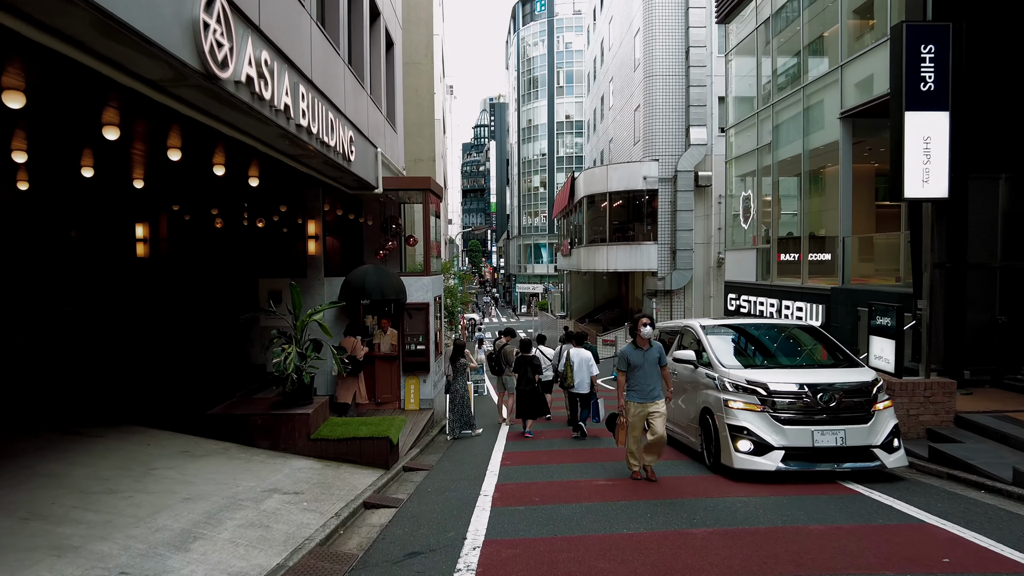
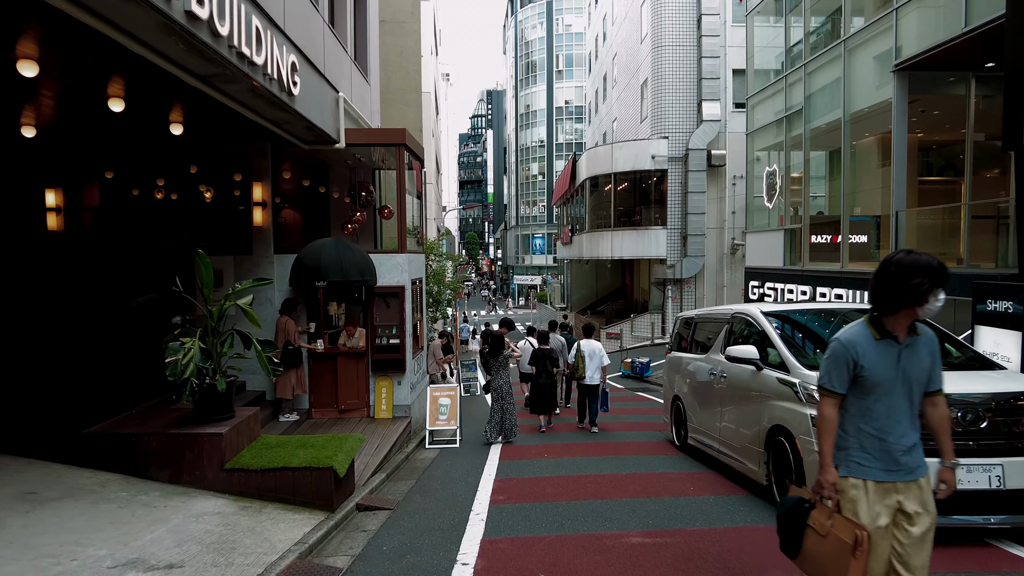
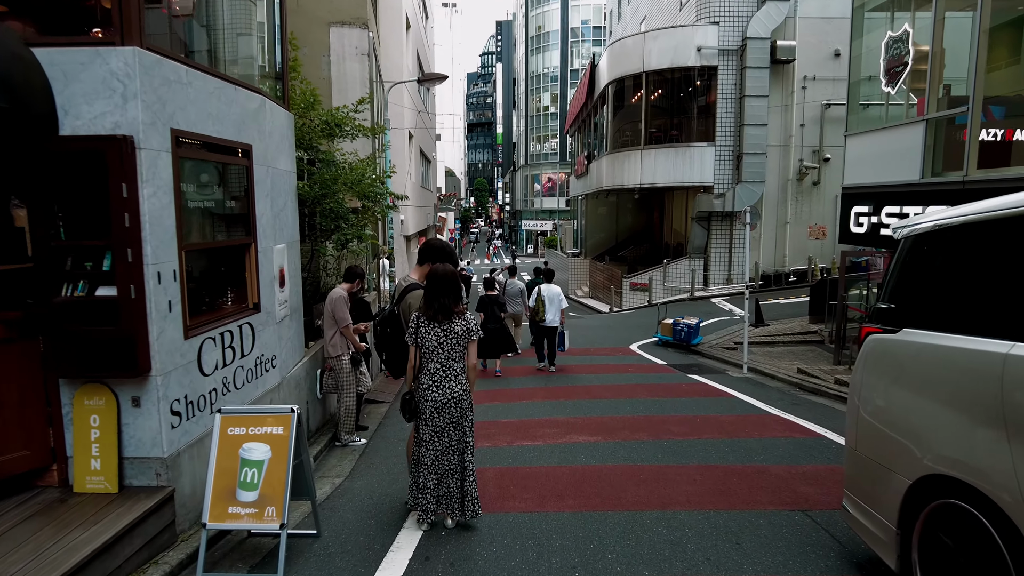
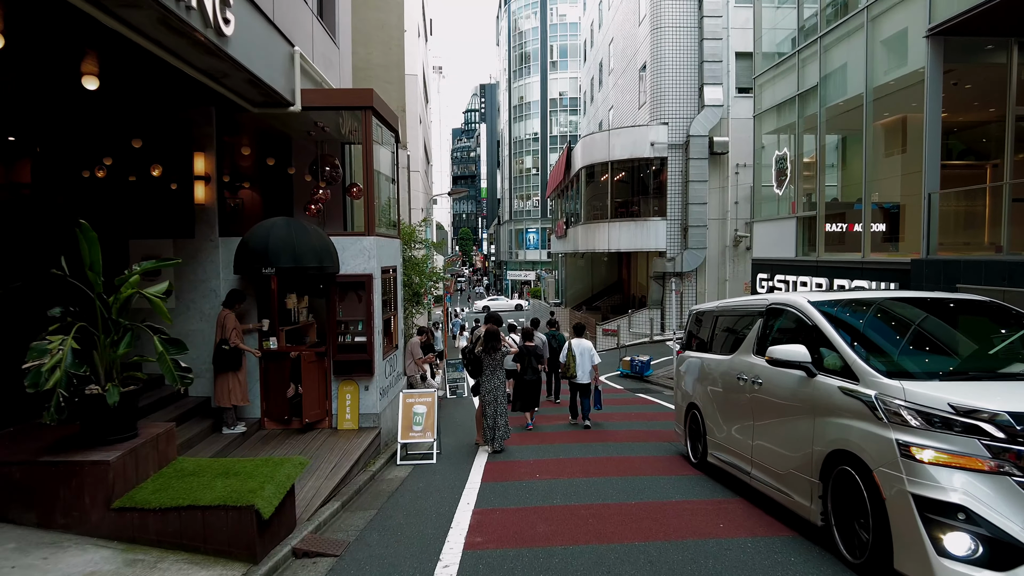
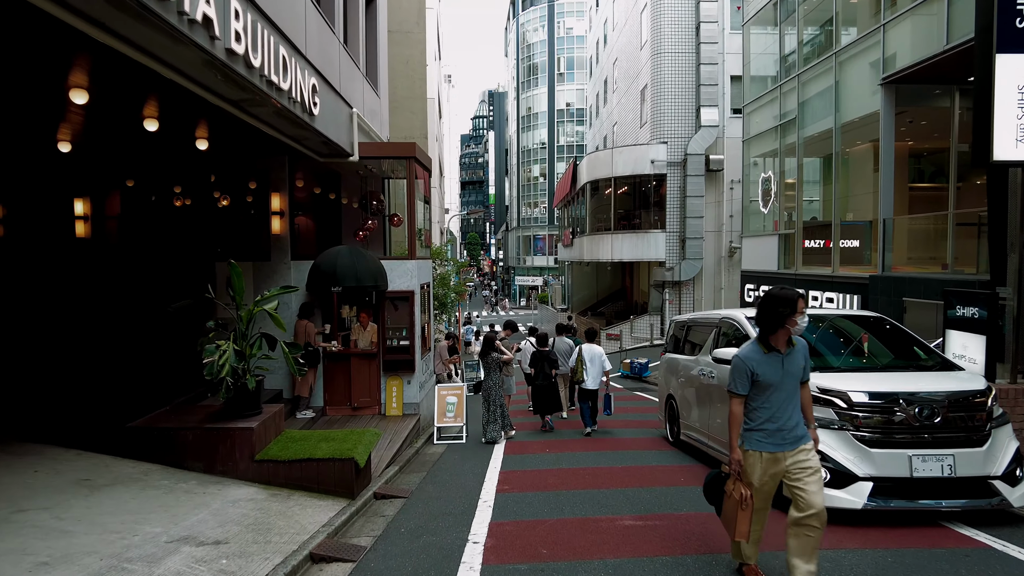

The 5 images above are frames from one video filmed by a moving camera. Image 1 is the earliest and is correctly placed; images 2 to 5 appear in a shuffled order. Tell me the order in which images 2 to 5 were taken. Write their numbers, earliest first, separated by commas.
5, 2, 4, 3
